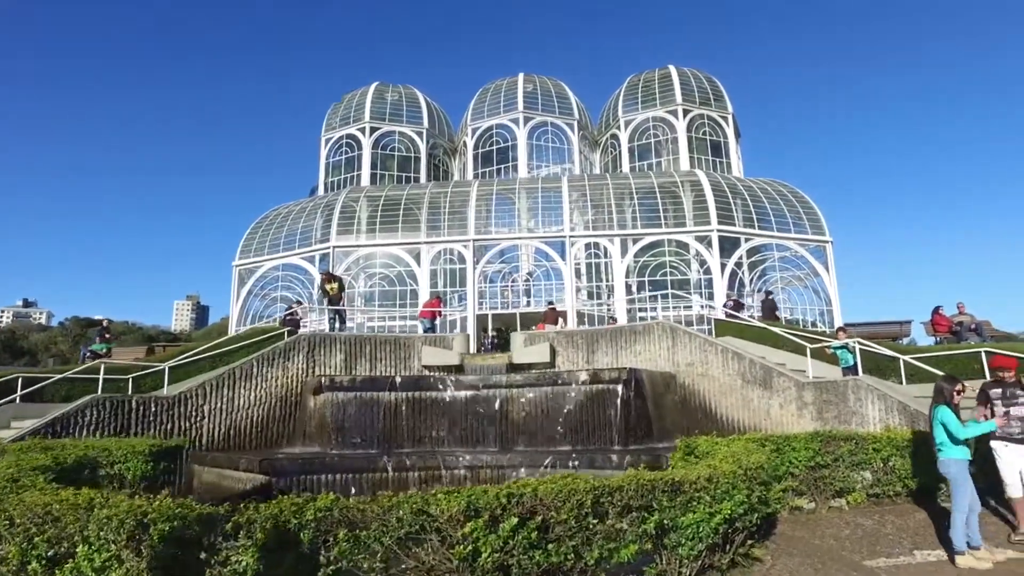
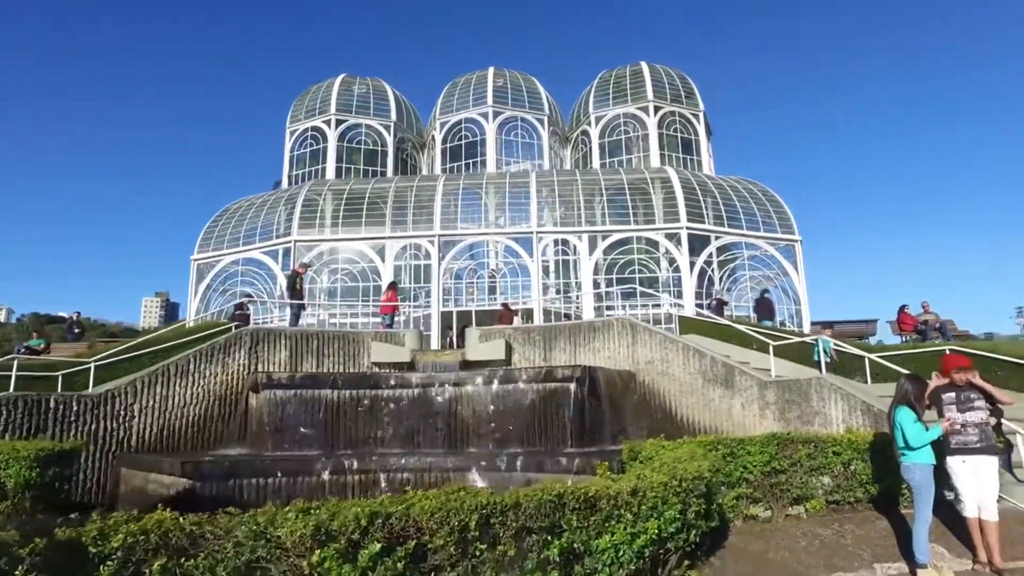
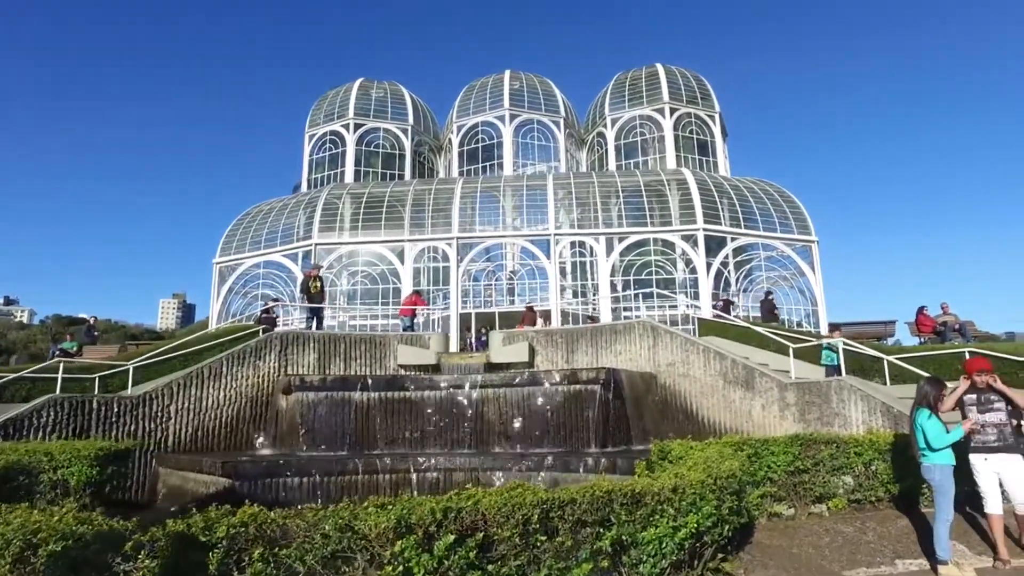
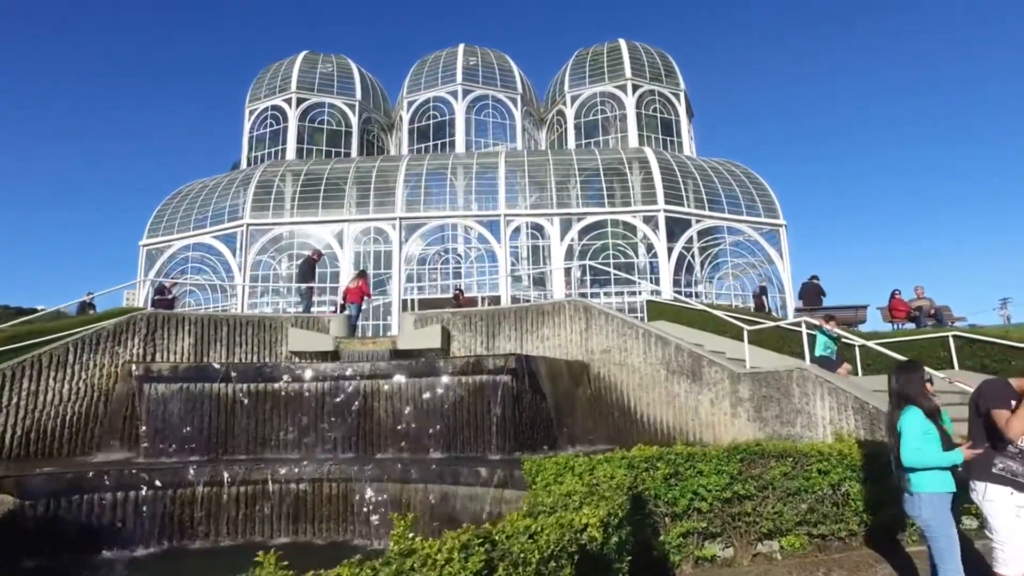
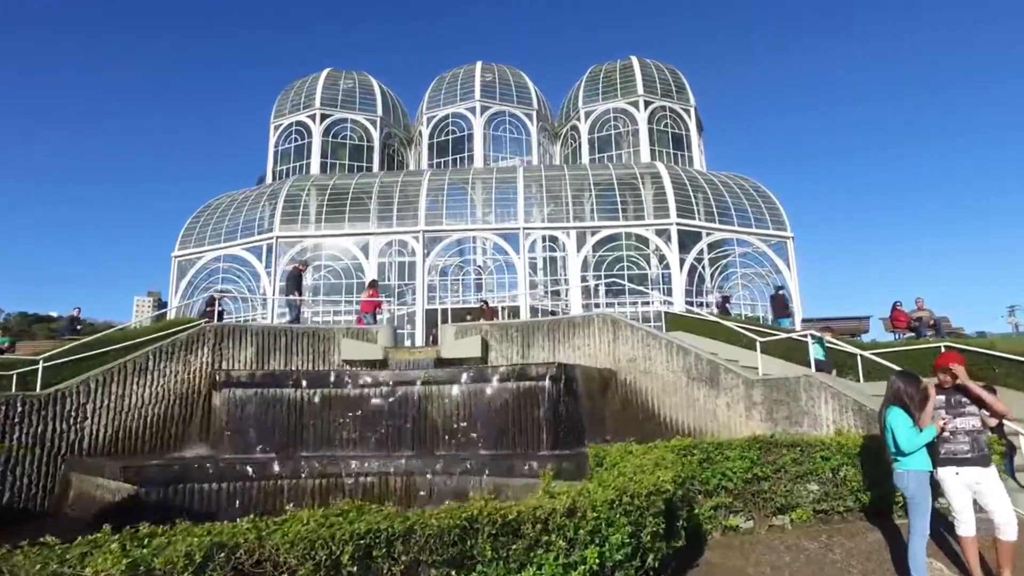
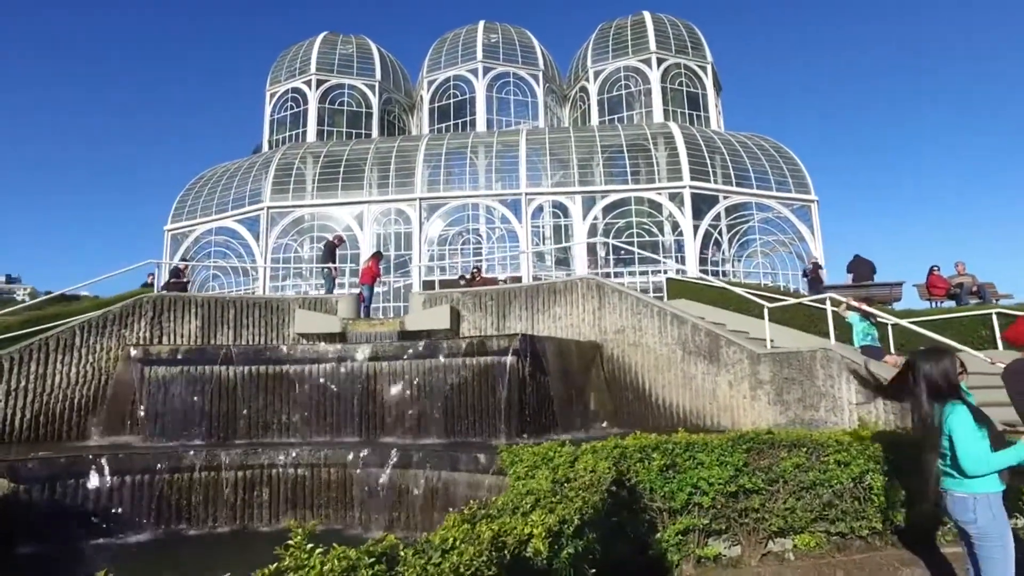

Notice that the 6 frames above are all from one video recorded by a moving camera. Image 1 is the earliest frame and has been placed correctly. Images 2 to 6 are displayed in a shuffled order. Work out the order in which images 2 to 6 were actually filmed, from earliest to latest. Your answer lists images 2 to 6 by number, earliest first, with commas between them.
3, 2, 5, 4, 6
